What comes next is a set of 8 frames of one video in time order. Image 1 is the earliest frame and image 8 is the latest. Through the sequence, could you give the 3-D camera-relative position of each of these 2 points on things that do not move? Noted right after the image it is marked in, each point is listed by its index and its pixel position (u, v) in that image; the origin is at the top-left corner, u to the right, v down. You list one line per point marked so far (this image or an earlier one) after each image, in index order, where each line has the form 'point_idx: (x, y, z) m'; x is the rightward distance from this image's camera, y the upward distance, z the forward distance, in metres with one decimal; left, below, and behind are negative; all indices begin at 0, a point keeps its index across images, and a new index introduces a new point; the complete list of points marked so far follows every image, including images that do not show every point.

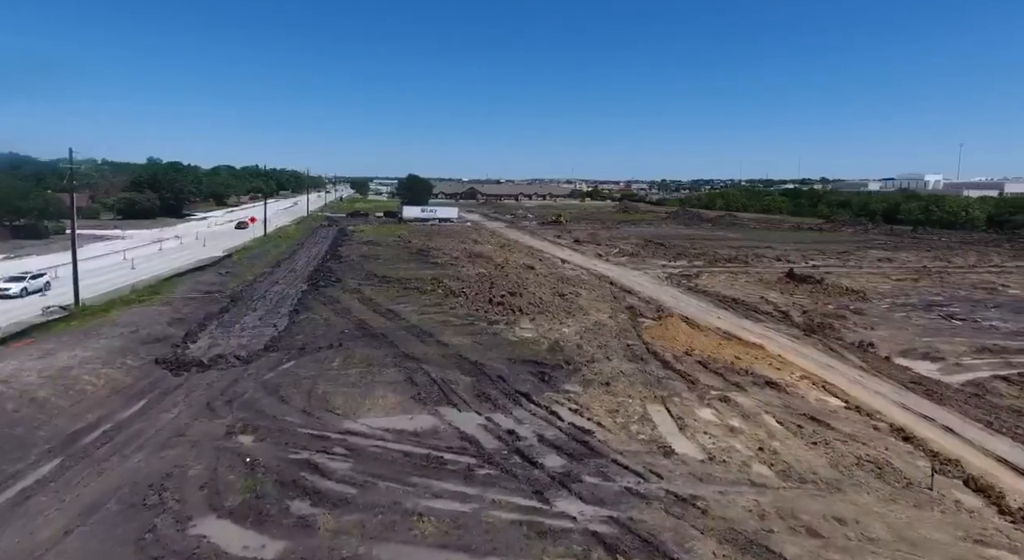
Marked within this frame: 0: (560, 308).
0: (+1.5, -0.9, +16.9) m
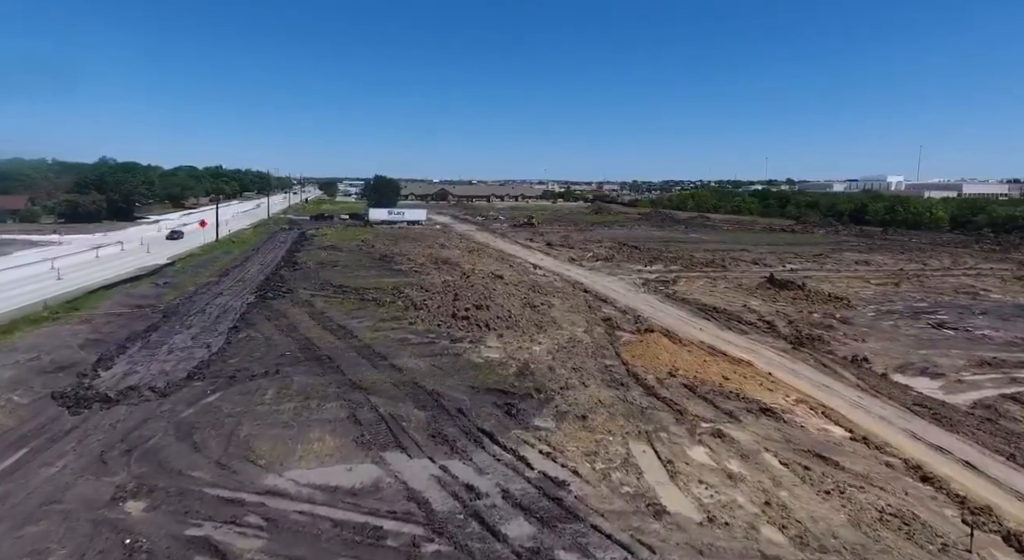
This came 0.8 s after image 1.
0: (+0.5, -1.2, +15.4) m
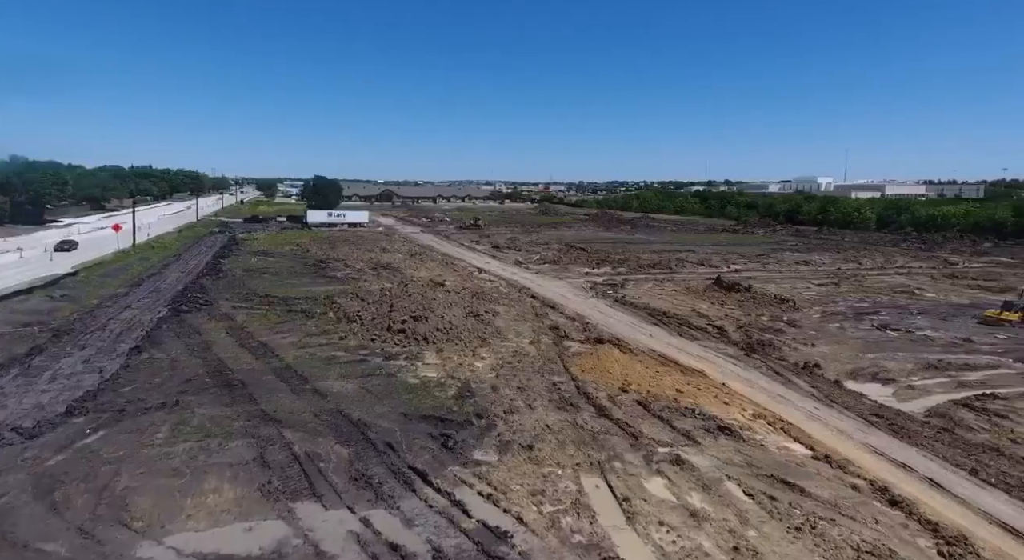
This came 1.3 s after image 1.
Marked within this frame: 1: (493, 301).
0: (-1.0, -1.4, +14.3) m
1: (-0.6, -0.8, +19.0) m
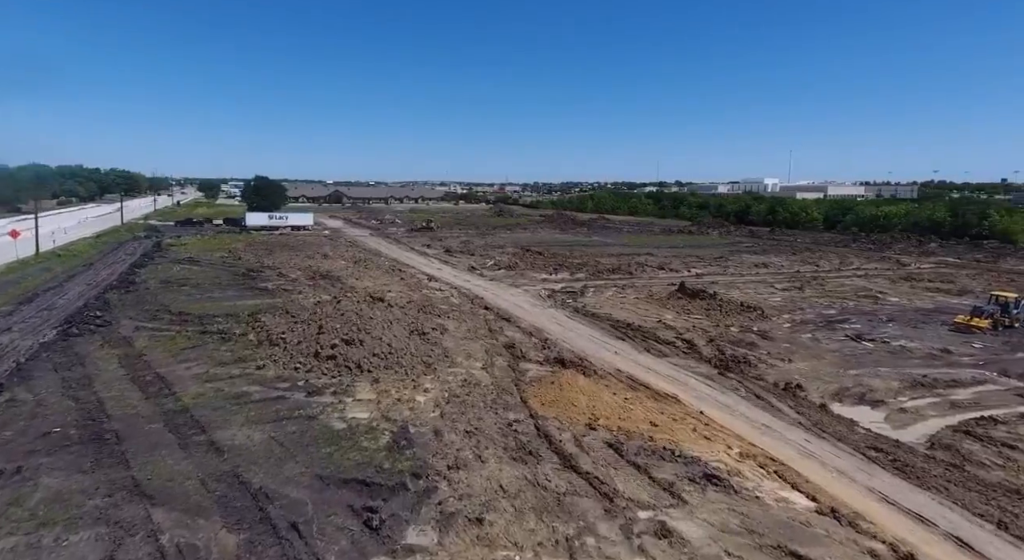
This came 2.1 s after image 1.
0: (-2.1, -1.8, +12.4) m
1: (-2.2, -1.1, +17.1) m
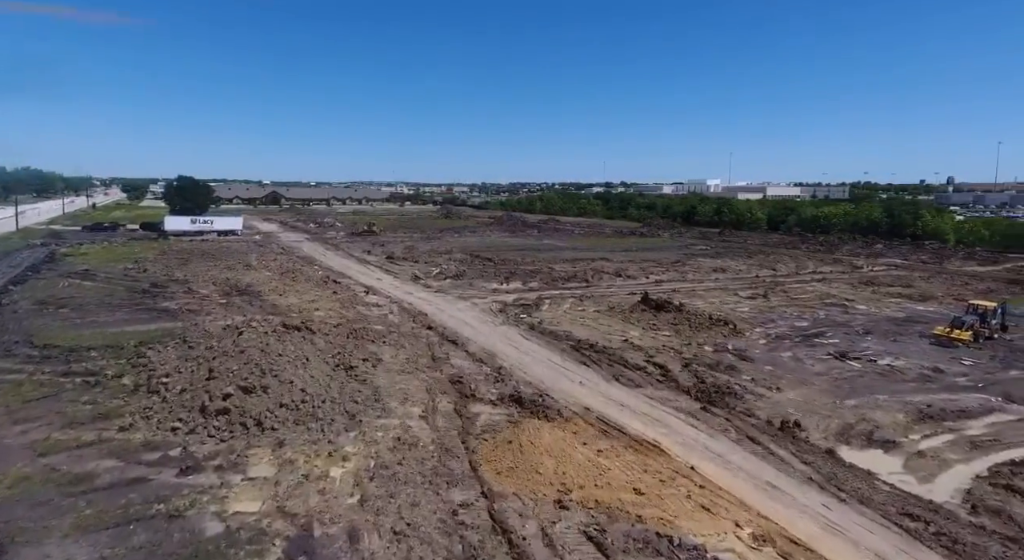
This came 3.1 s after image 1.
0: (-3.1, -2.3, +9.8) m
1: (-3.5, -1.6, +14.5) m
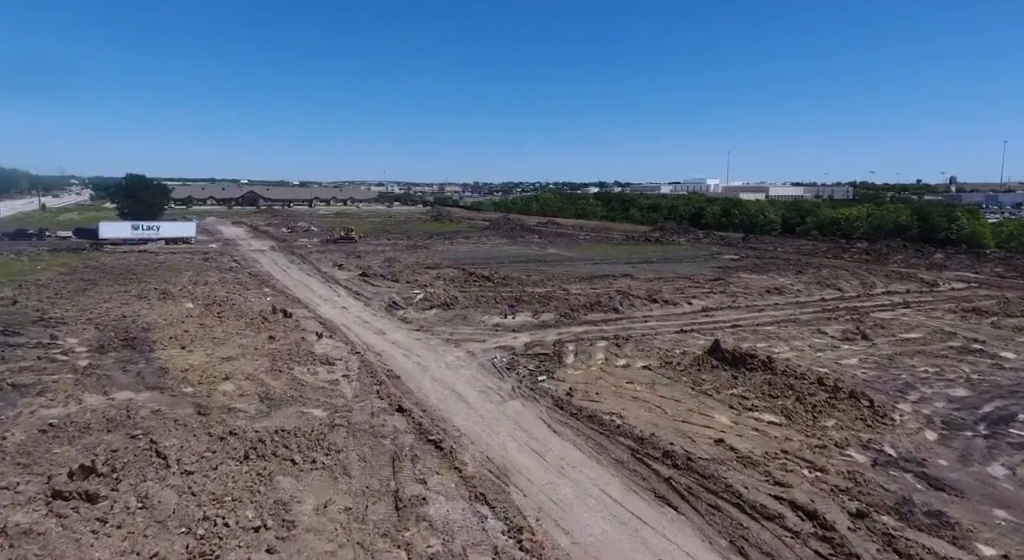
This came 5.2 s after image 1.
0: (-2.6, -3.4, +3.5) m
1: (-3.1, -2.7, +8.2) m
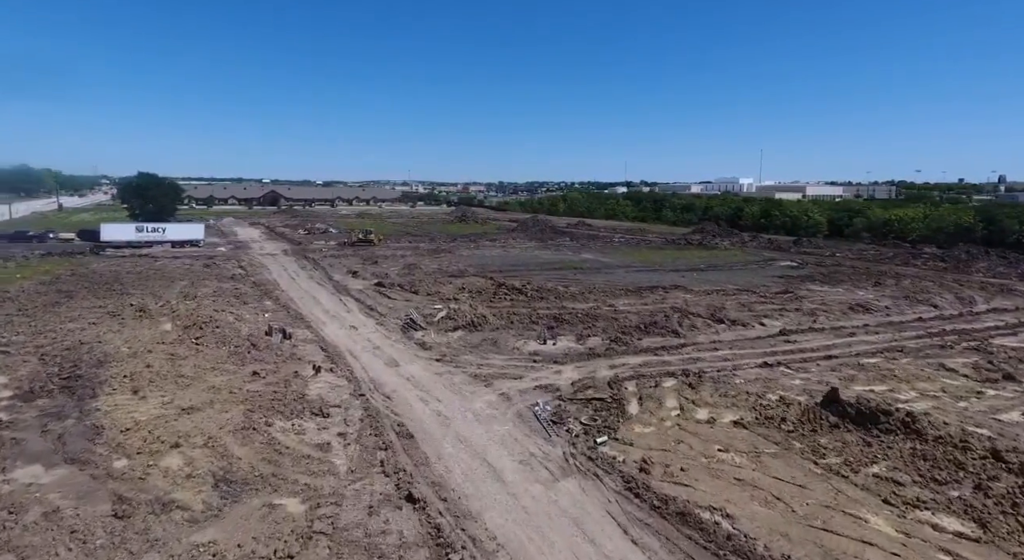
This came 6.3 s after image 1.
0: (-2.1, -3.8, +0.2) m
1: (-2.5, -3.2, +4.9) m
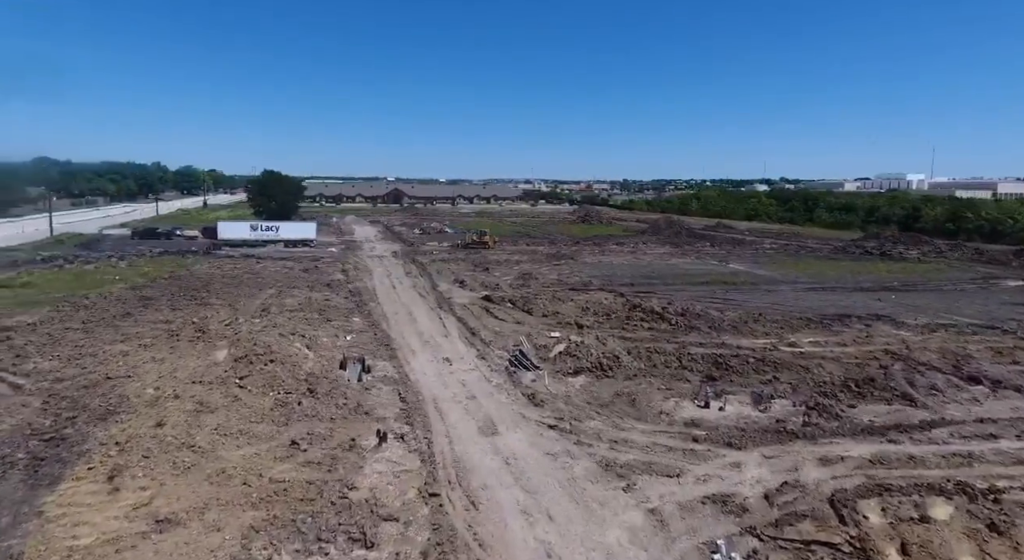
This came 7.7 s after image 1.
0: (-2.5, -4.4, -3.8) m
1: (-1.9, -3.8, +0.8) m
